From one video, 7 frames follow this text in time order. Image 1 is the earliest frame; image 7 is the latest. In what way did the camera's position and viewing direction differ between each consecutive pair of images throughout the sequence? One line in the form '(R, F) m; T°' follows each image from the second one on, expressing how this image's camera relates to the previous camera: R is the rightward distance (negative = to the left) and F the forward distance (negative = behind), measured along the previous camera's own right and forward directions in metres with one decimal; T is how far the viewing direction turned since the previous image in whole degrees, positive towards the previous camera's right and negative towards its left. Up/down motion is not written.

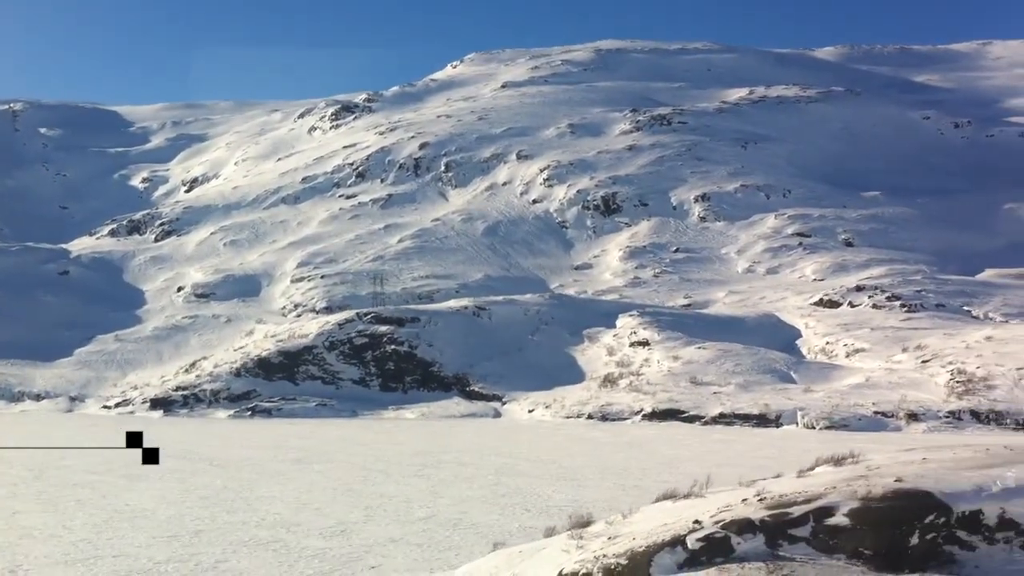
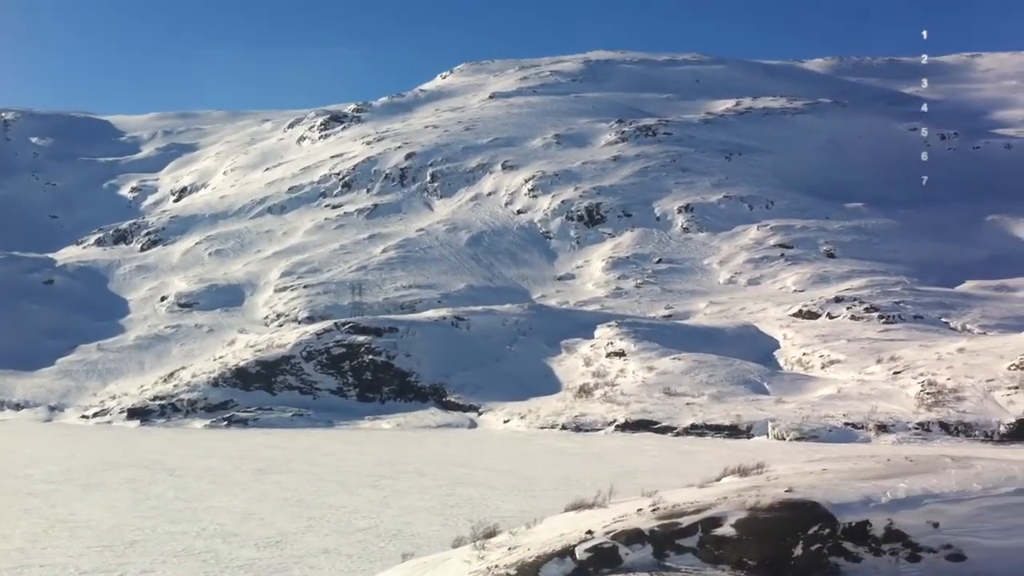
(+9.0, +0.3) m; 0°
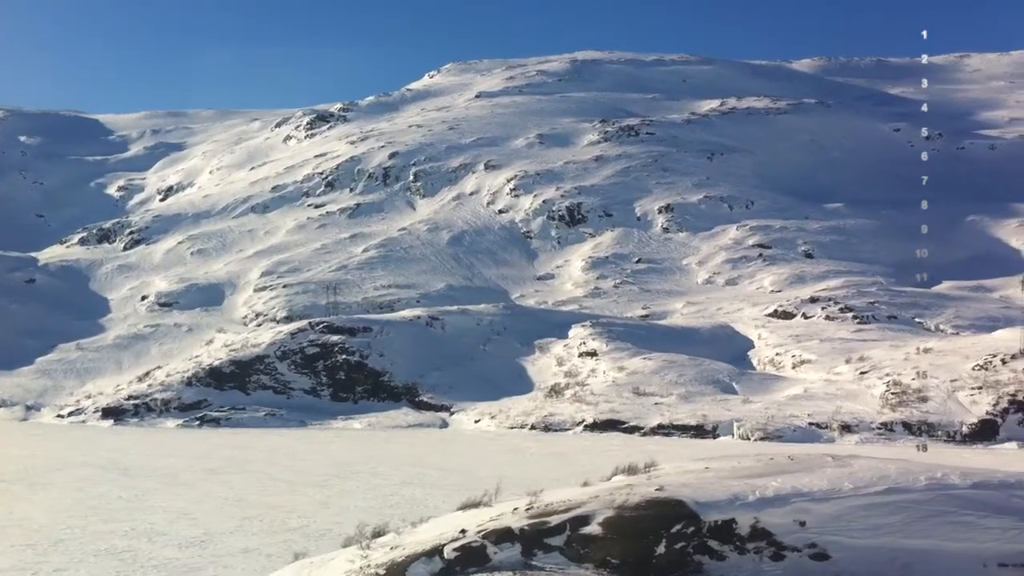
(+10.5, +0.3) m; 0°
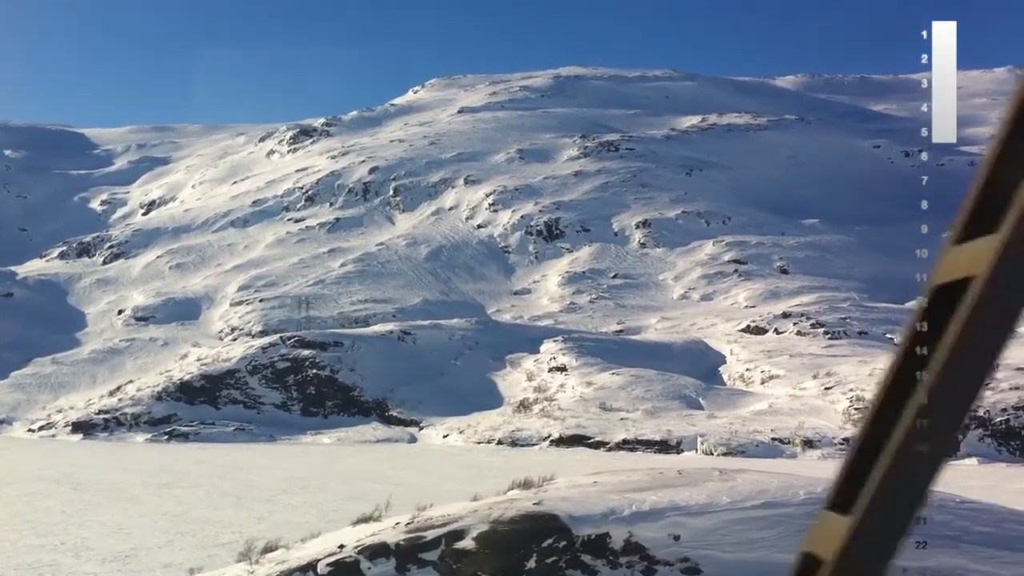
(+9.5, +0.3) m; 0°
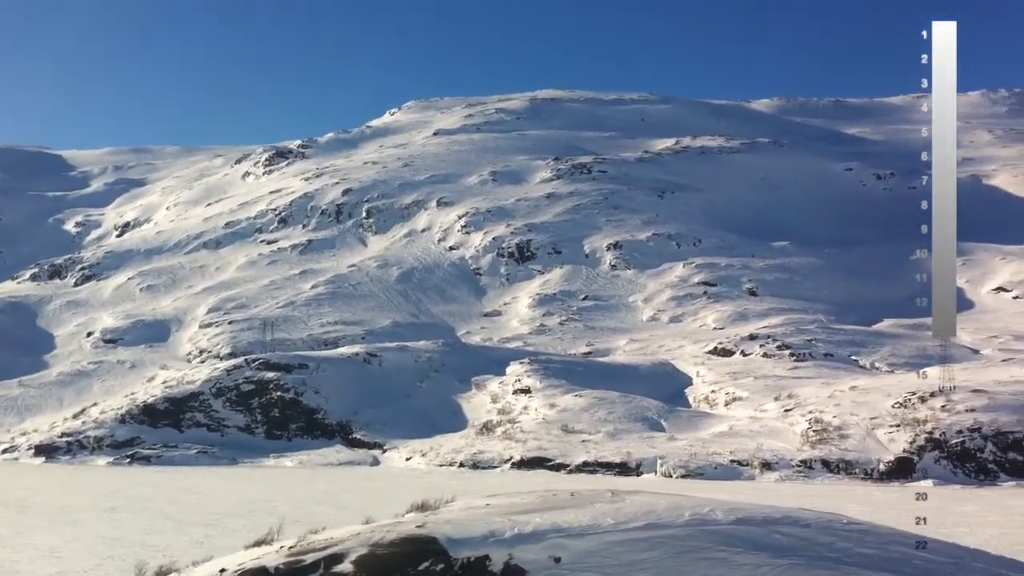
(+8.4, +0.5) m; +1°
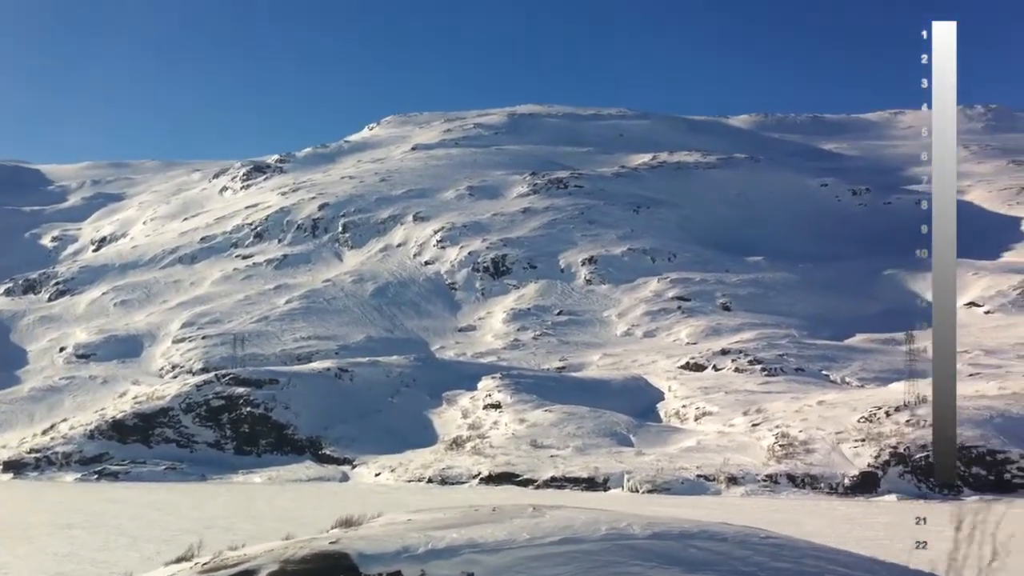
(+5.7, +0.4) m; +1°
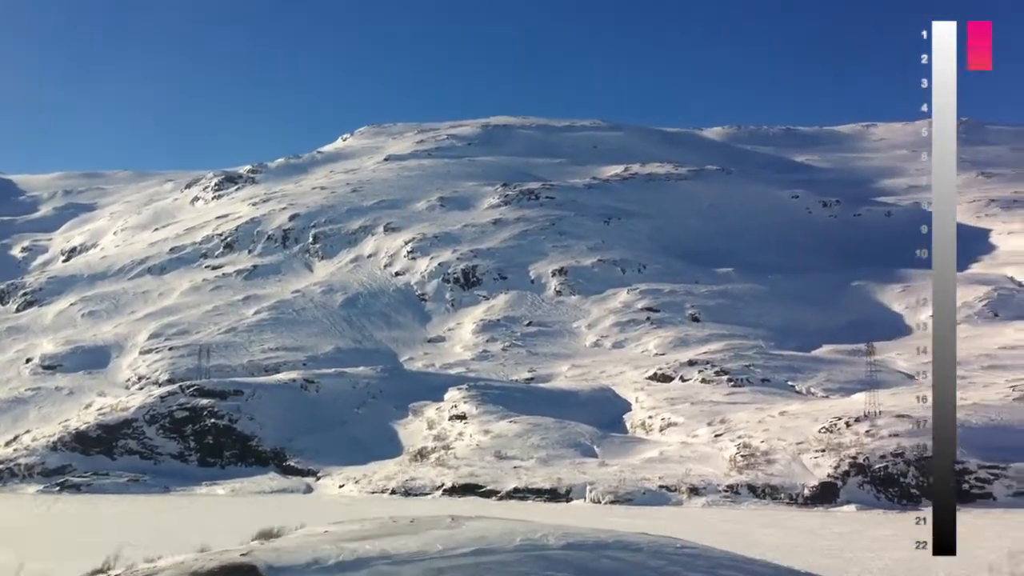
(+5.3, +0.4) m; +1°
